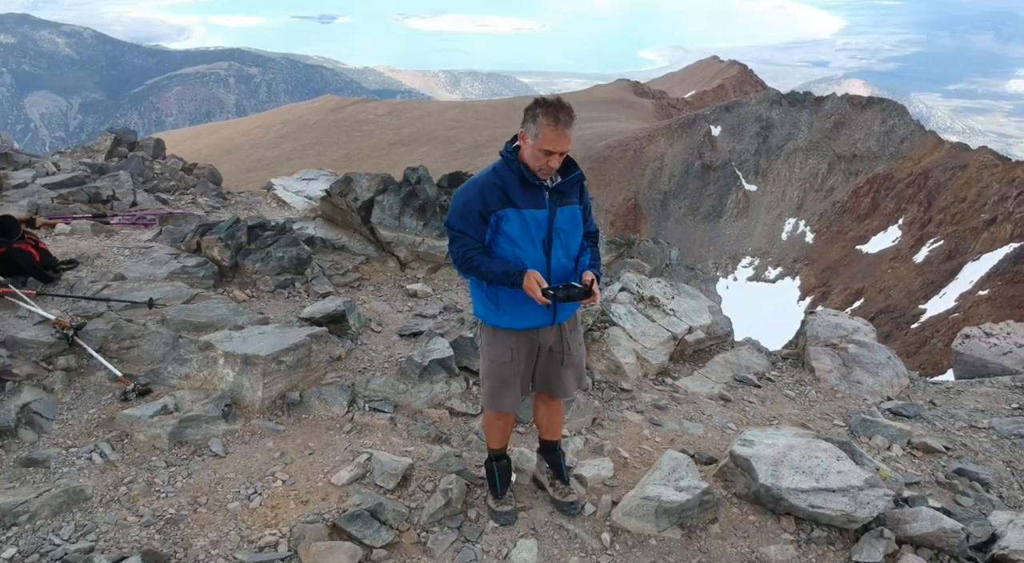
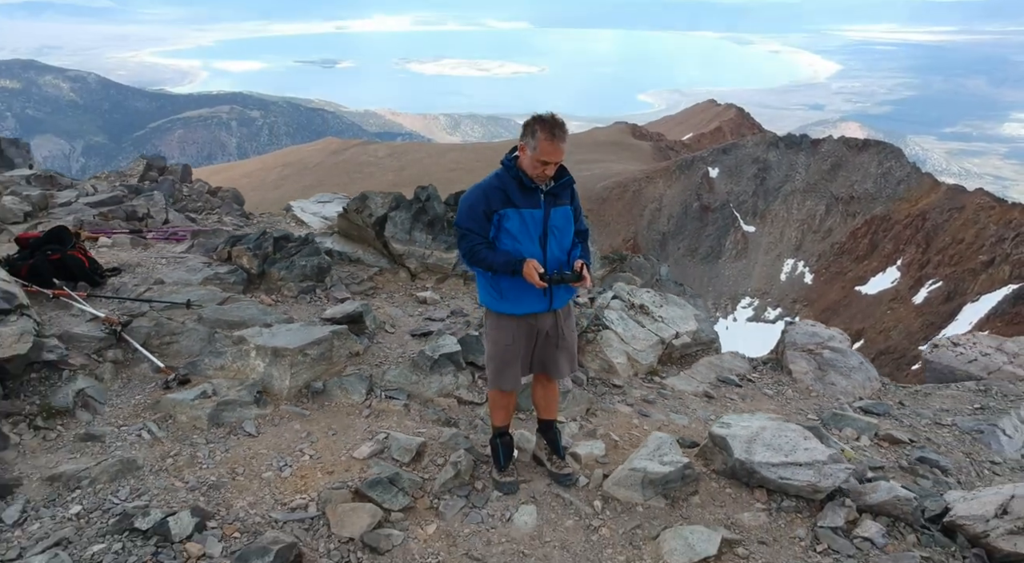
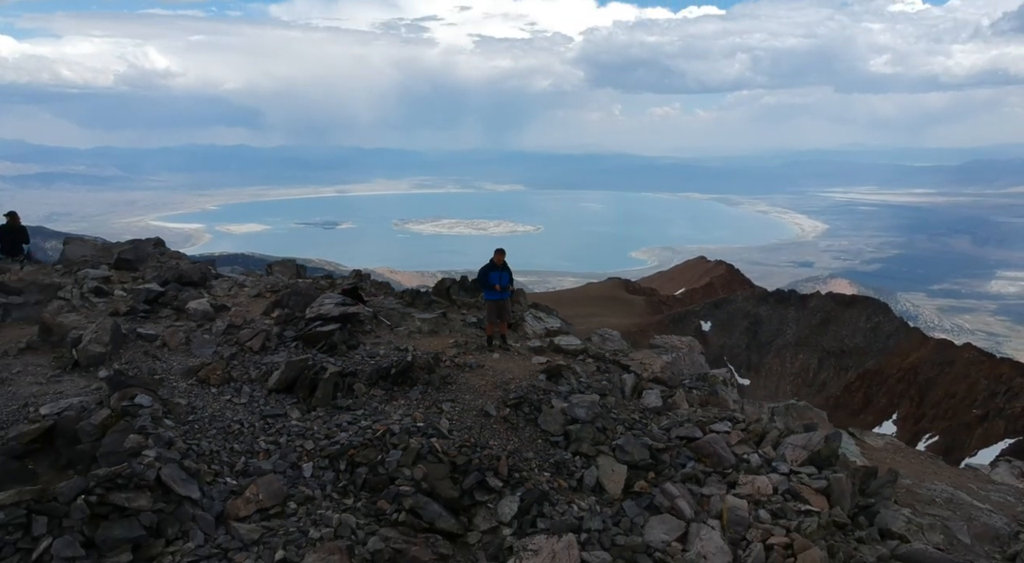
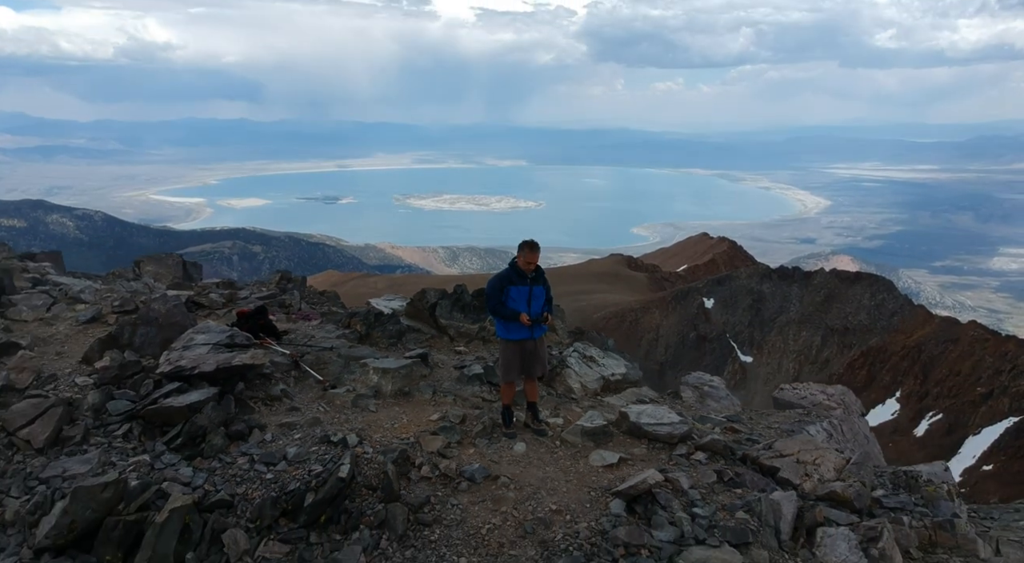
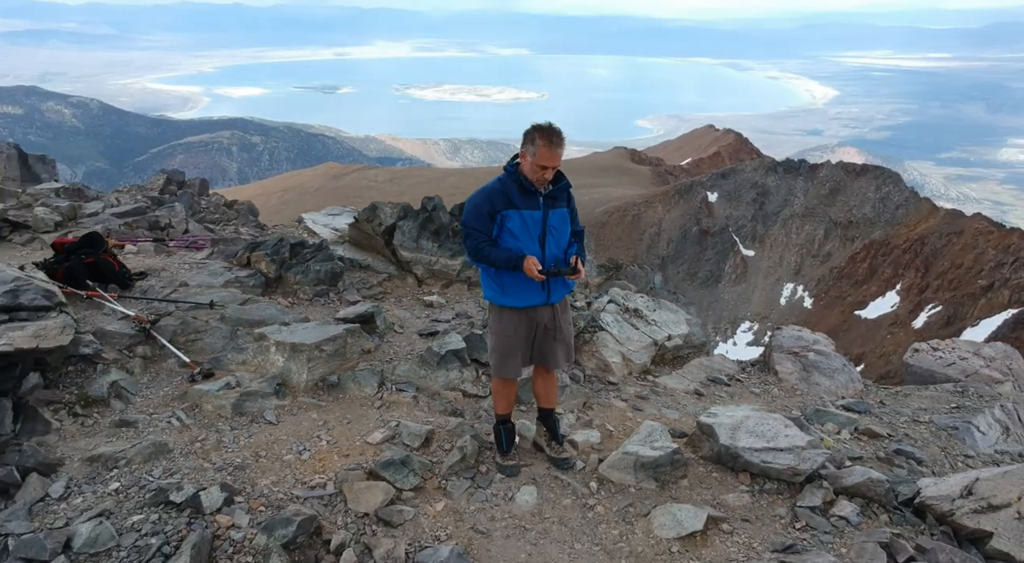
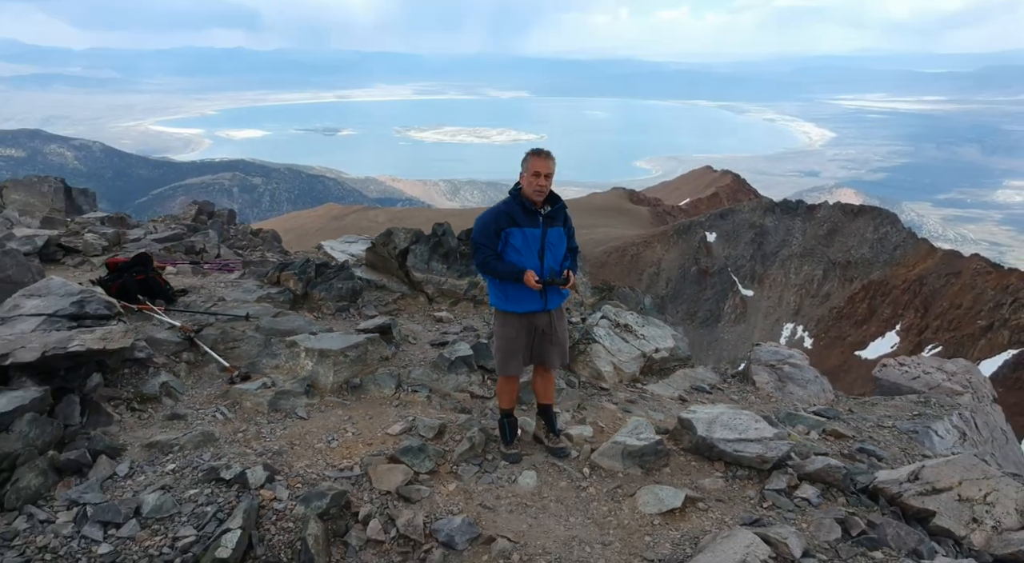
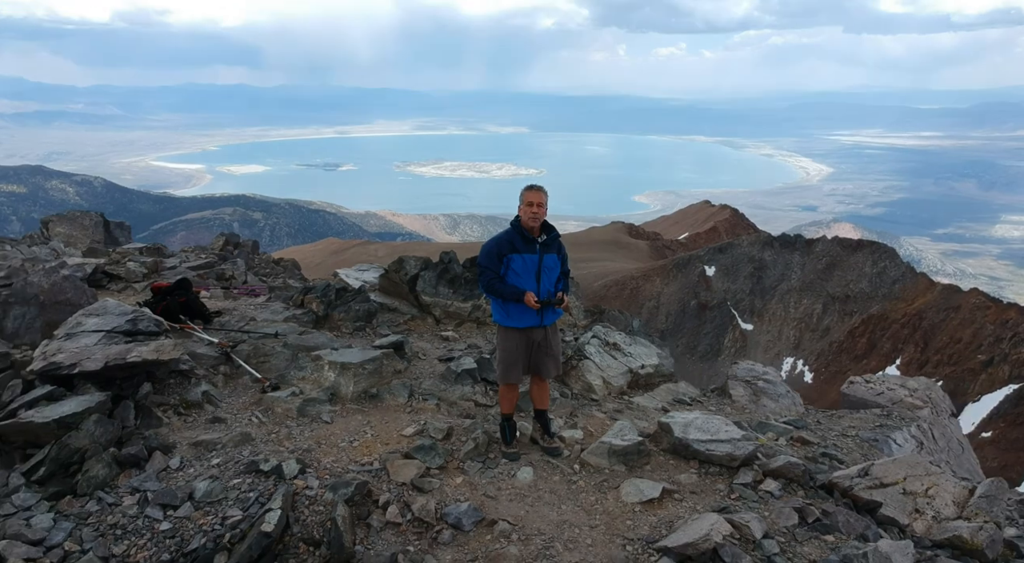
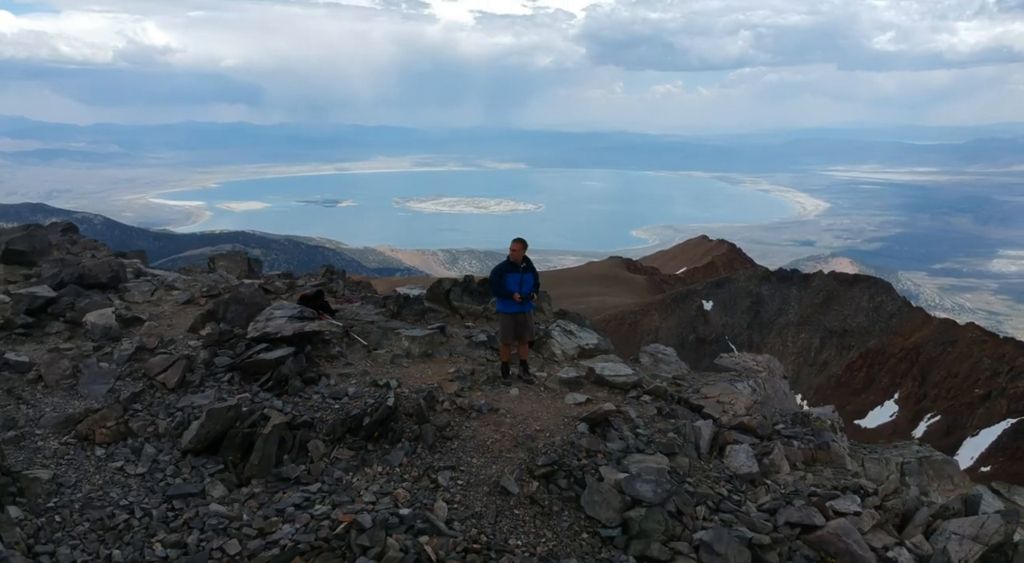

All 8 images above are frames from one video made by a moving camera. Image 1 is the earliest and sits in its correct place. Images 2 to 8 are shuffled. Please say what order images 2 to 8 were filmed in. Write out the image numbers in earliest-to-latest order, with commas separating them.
2, 5, 6, 7, 4, 8, 3
